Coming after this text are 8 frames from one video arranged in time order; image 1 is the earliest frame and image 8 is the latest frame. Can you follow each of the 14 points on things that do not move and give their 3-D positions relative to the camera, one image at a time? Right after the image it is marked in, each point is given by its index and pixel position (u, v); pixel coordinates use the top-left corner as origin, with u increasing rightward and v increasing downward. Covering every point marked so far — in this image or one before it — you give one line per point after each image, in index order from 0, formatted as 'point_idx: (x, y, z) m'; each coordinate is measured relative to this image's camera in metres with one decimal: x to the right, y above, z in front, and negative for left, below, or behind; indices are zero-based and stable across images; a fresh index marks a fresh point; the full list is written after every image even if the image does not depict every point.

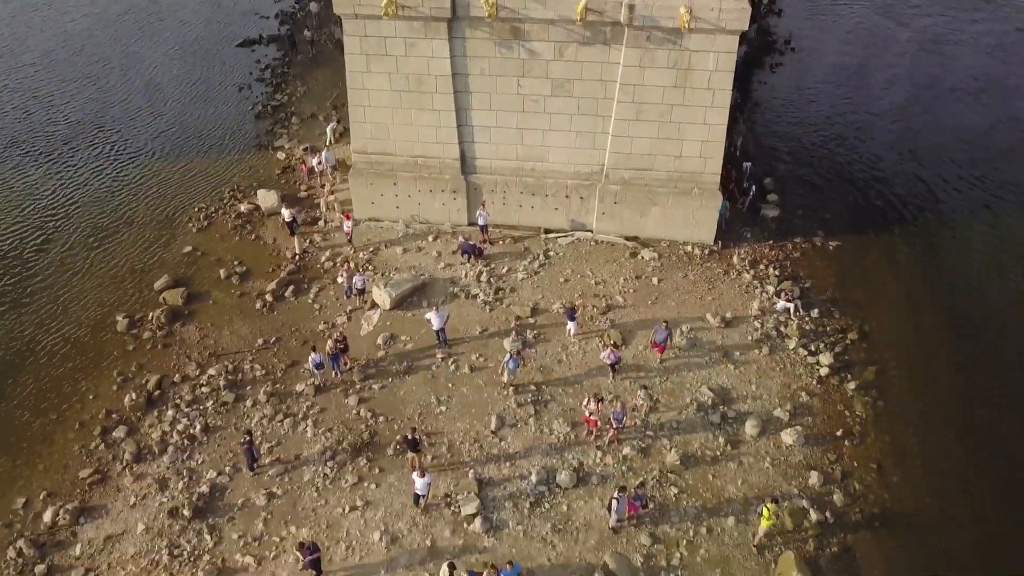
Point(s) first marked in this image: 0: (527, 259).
0: (+0.3, +0.6, +16.5) m
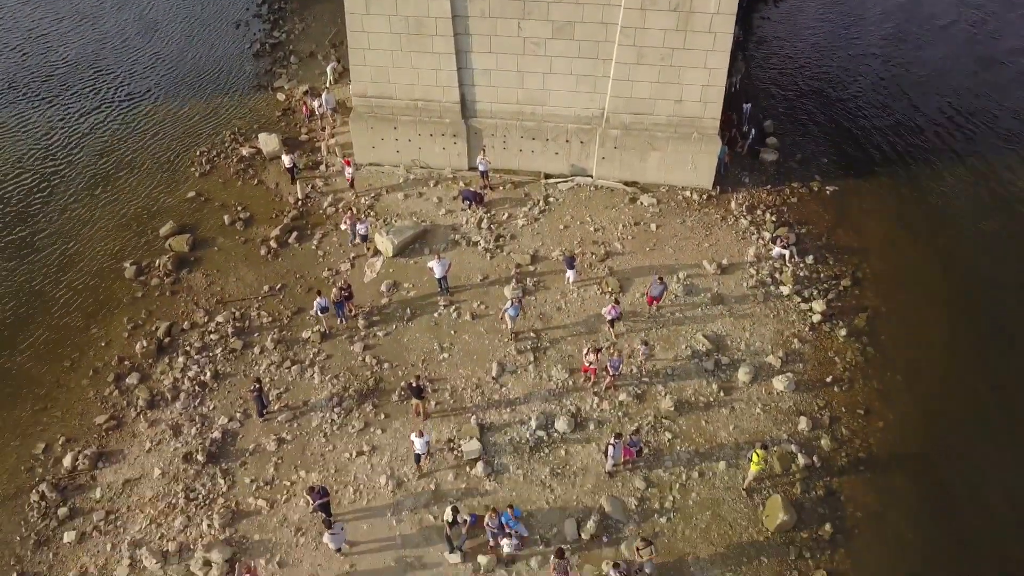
0: (+0.3, +1.6, +16.6) m
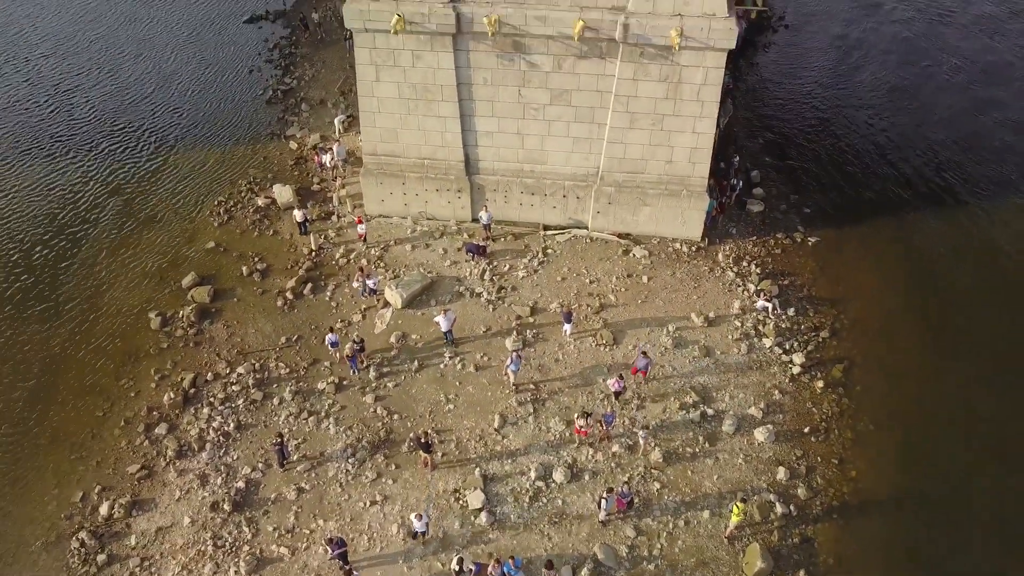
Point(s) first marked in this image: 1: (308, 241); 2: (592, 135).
0: (+0.3, +0.7, +17.7) m
1: (-4.3, +1.0, +18.3) m
2: (+1.6, +3.0, +17.0) m
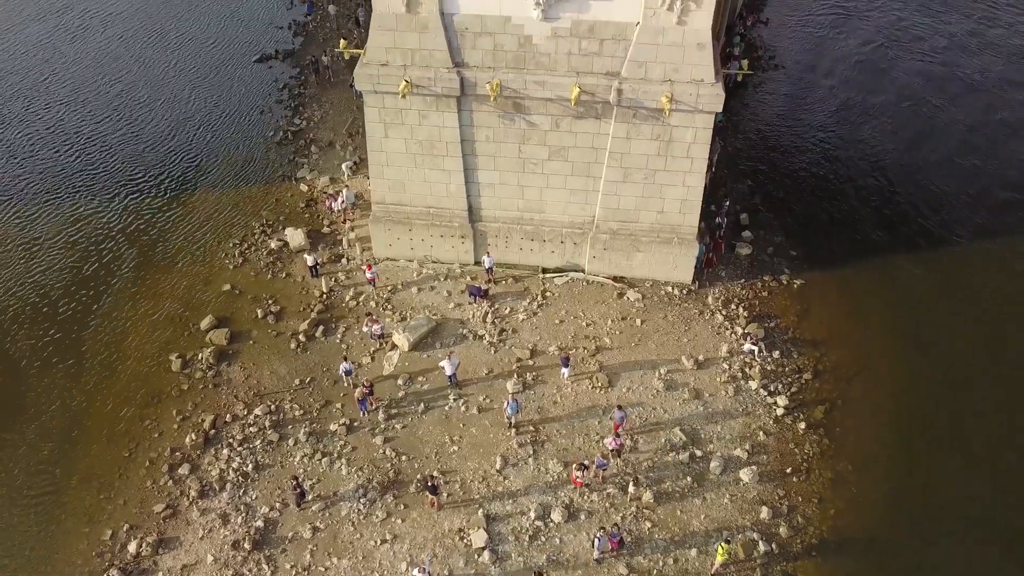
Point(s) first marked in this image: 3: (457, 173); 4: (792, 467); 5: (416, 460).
0: (+0.3, -0.2, +18.7) m
1: (-4.3, +0.1, +19.3) m
2: (+1.6, +2.1, +17.9) m
3: (-1.1, +2.4, +18.0) m
4: (+5.1, -3.3, +15.7) m
5: (-1.8, -3.1, +15.6) m
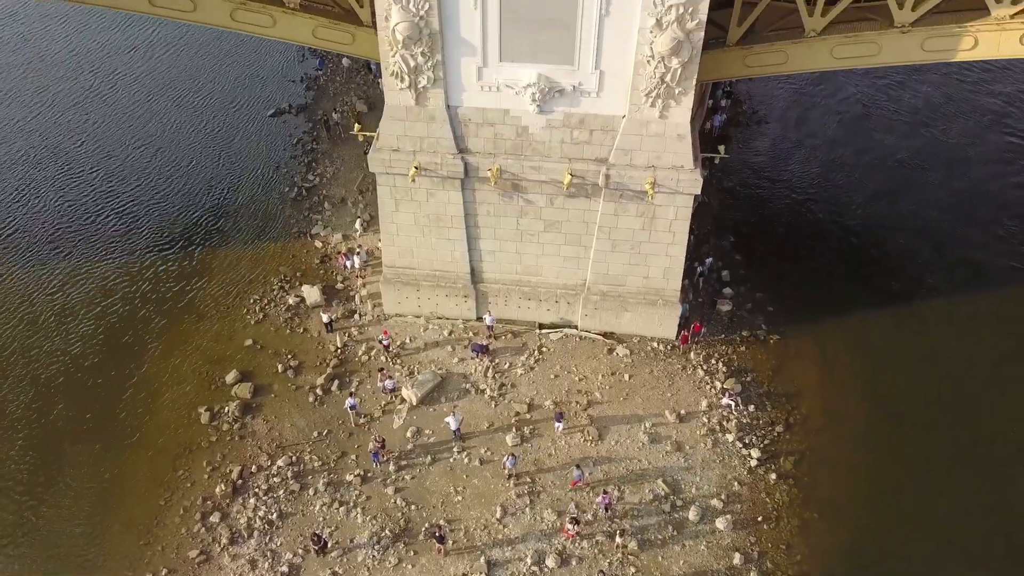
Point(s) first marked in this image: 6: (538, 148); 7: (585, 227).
0: (+0.3, -1.6, +20.4) m
1: (-4.3, -1.2, +21.0) m
2: (+1.6, +0.8, +19.7) m
3: (-1.2, +1.1, +19.7) m
4: (+5.1, -4.6, +17.4) m
5: (-1.8, -4.5, +17.3) m
6: (+0.5, +2.9, +17.9) m
7: (+1.6, +1.4, +19.1) m
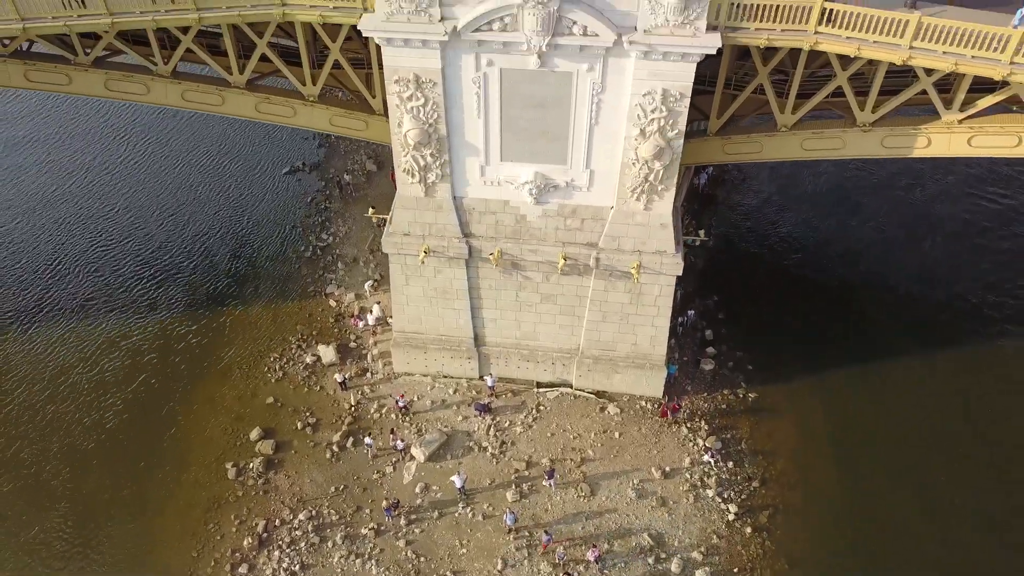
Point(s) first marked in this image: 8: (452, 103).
0: (+0.3, -3.2, +22.3) m
1: (-4.4, -2.9, +22.9) m
2: (+1.6, -0.9, +21.5) m
3: (-1.2, -0.6, +21.6) m
4: (+5.1, -6.2, +19.2) m
5: (-1.8, -6.1, +19.2) m
6: (+0.5, +1.2, +19.7) m
7: (+1.6, -0.3, +21.0) m
8: (-1.2, +3.8, +17.5) m
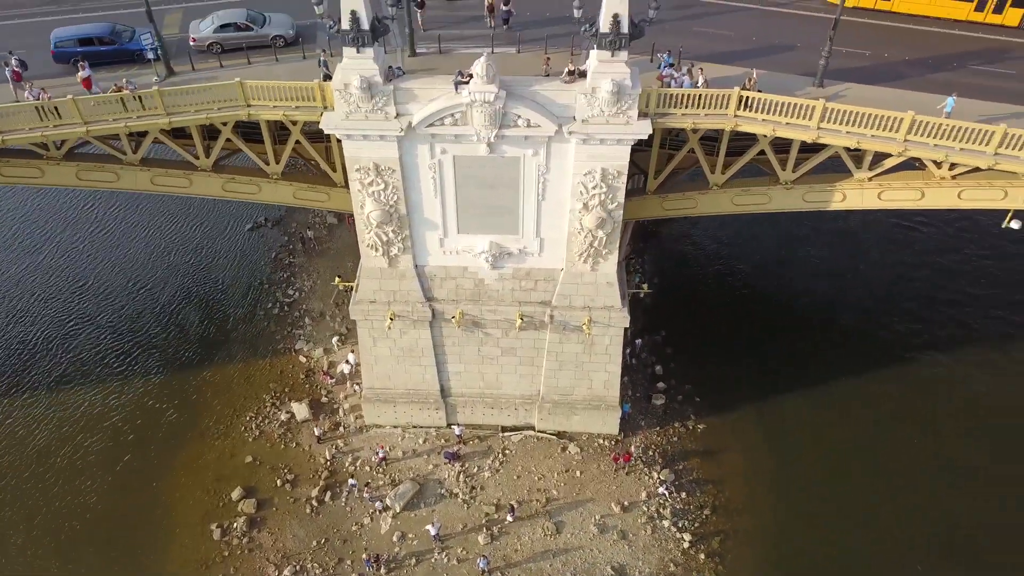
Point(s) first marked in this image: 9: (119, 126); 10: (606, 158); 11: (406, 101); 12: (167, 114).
0: (-0.6, -4.7, +23.8) m
1: (-5.3, -4.6, +24.1) m
2: (+0.6, -2.3, +23.1) m
3: (-2.2, -2.1, +23.0) m
4: (+4.5, -7.4, +21.0) m
5: (-2.4, -7.7, +20.6) m
6: (-0.5, -0.2, +21.3) m
7: (+0.6, -1.7, +22.5) m
8: (-2.2, +2.2, +19.0) m
9: (-8.2, +3.4, +17.8) m
10: (+2.0, +2.7, +18.0) m
11: (-2.1, +3.8, +17.3) m
12: (-7.2, +3.6, +17.9) m
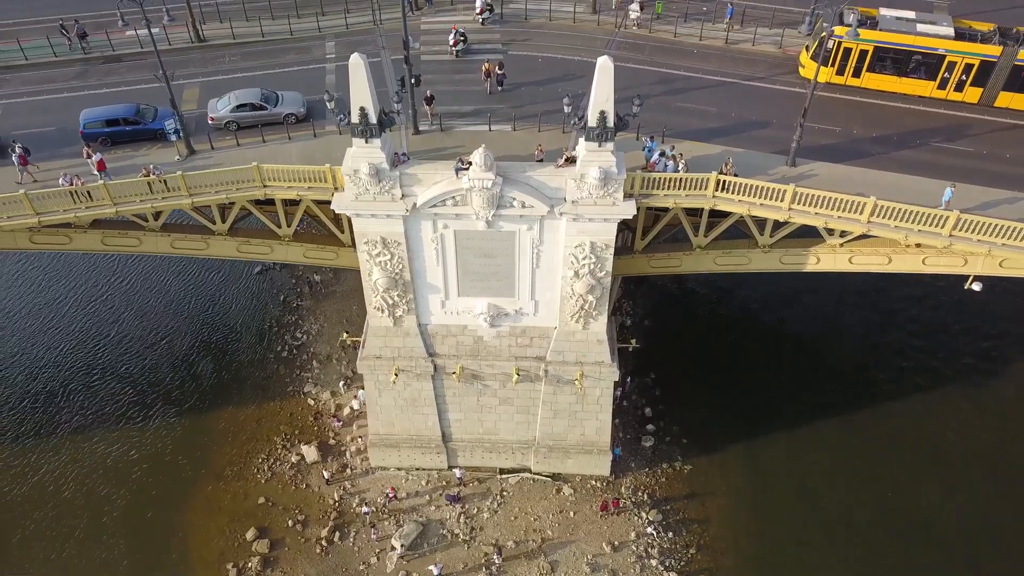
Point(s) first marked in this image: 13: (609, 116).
0: (-0.7, -6.2, +25.3) m
1: (-5.4, -6.1, +25.6) m
2: (+0.5, -3.8, +24.6) m
3: (-2.3, -3.6, +24.5) m
4: (+4.4, -8.9, +22.4) m
5: (-2.4, -9.2, +22.1) m
6: (-0.6, -1.7, +22.8) m
7: (+0.5, -3.1, +24.0) m
8: (-2.3, +0.8, +20.5) m
9: (-8.2, +1.8, +19.3) m
10: (+1.9, +1.2, +19.5) m
11: (-2.2, +2.3, +18.9) m
12: (-7.3, +2.1, +19.4) m
13: (+2.0, +3.6, +17.7) m
